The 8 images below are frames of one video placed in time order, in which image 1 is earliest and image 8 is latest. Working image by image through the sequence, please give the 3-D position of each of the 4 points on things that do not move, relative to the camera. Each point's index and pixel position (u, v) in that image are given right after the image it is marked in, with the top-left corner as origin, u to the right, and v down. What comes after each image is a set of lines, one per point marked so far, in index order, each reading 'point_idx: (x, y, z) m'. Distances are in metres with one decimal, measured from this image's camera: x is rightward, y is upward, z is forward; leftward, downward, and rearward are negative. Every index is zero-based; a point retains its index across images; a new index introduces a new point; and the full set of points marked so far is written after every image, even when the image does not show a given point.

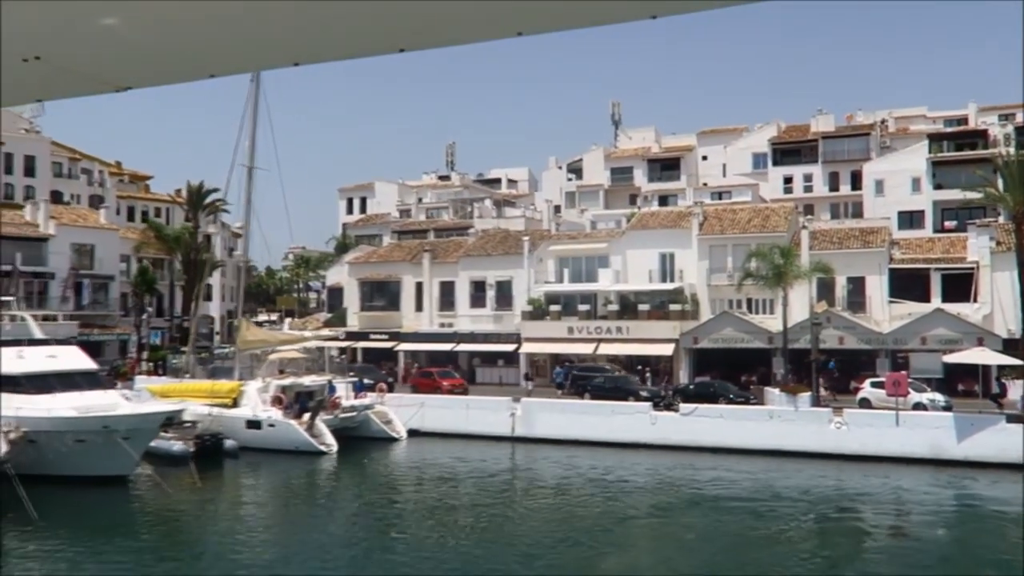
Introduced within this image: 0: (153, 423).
0: (-6.5, -2.4, +16.4) m
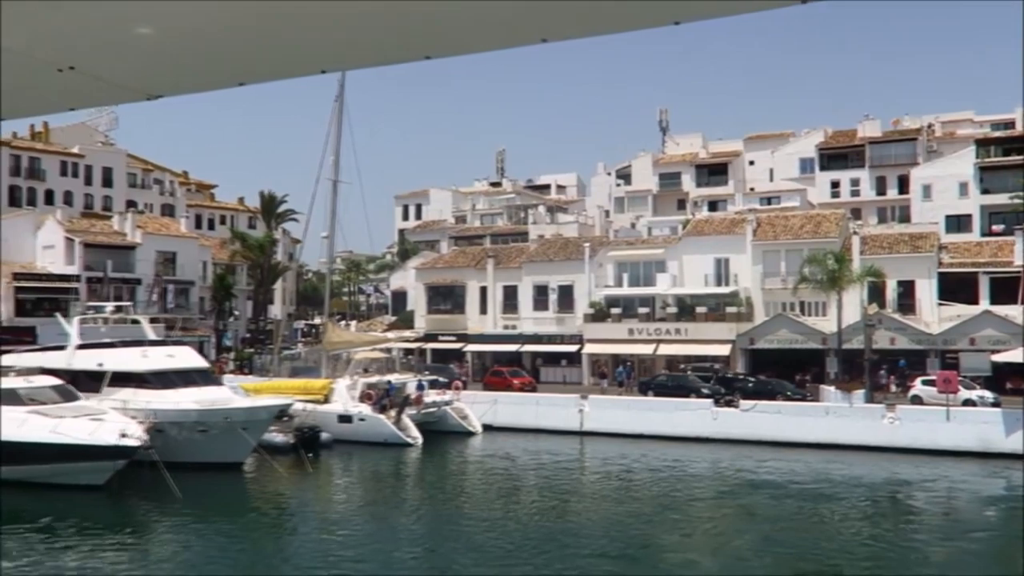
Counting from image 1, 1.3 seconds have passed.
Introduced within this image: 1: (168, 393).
0: (-4.9, -2.6, +18.2) m
1: (-7.0, -2.1, +18.3) m
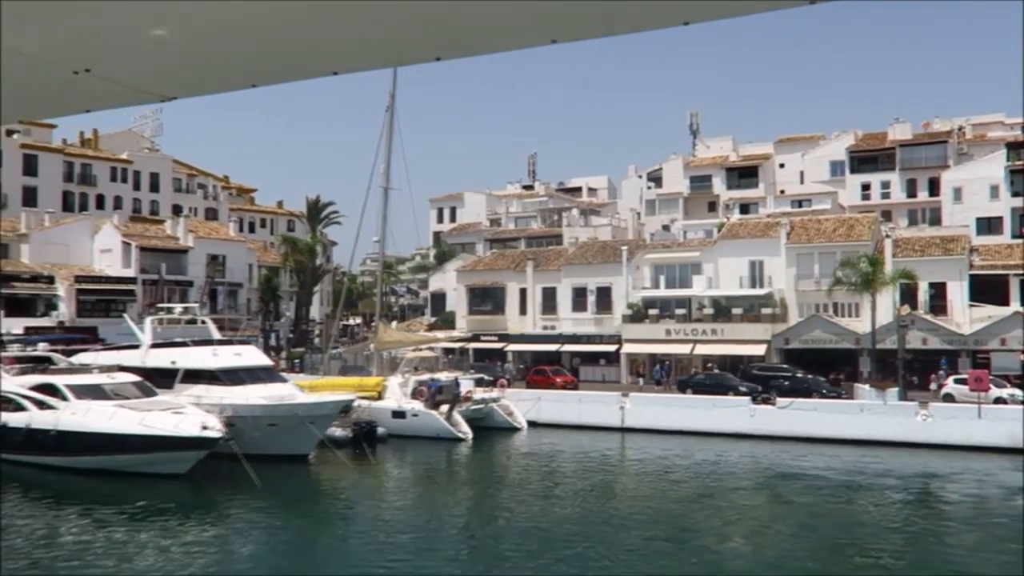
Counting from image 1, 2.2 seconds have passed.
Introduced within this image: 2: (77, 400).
0: (-3.9, -2.6, +19.3) m
1: (-5.9, -2.2, +19.5) m
2: (-8.5, -2.2, +17.7) m
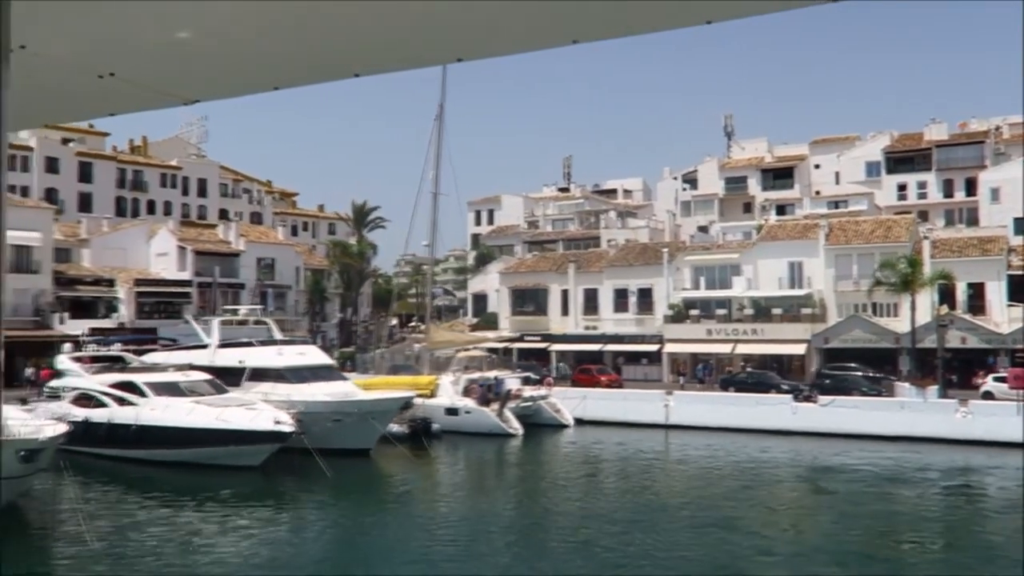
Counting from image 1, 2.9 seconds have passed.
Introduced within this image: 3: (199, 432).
0: (-2.8, -2.7, +20.3) m
1: (-4.8, -2.2, +20.6) m
2: (-7.4, -2.3, +18.8) m
3: (-6.2, -2.8, +17.9) m
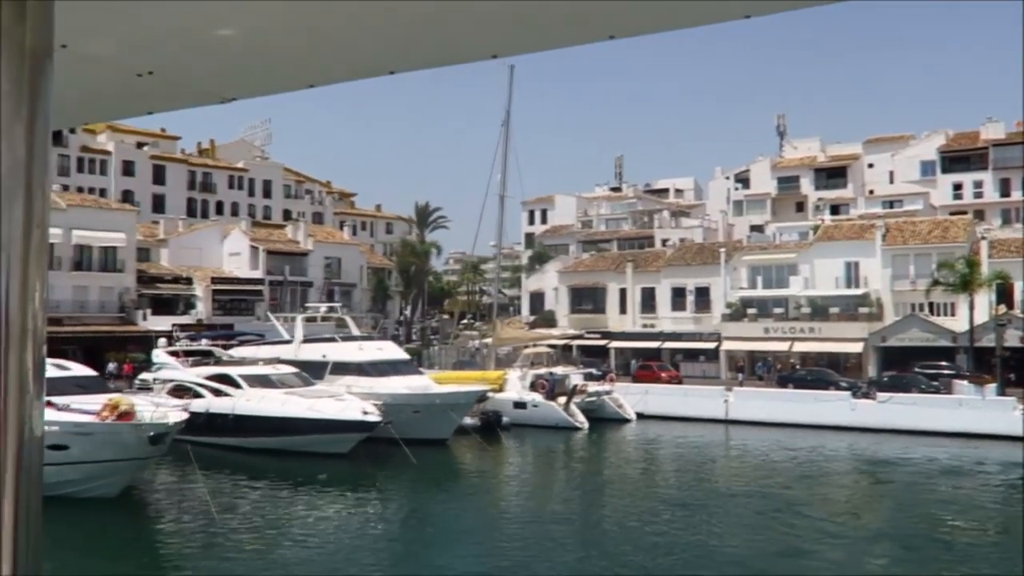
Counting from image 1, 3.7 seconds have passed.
0: (-1.1, -2.6, +21.4) m
1: (-3.1, -2.2, +21.8) m
2: (-5.9, -2.2, +20.2) m
3: (-4.7, -2.8, +19.2) m
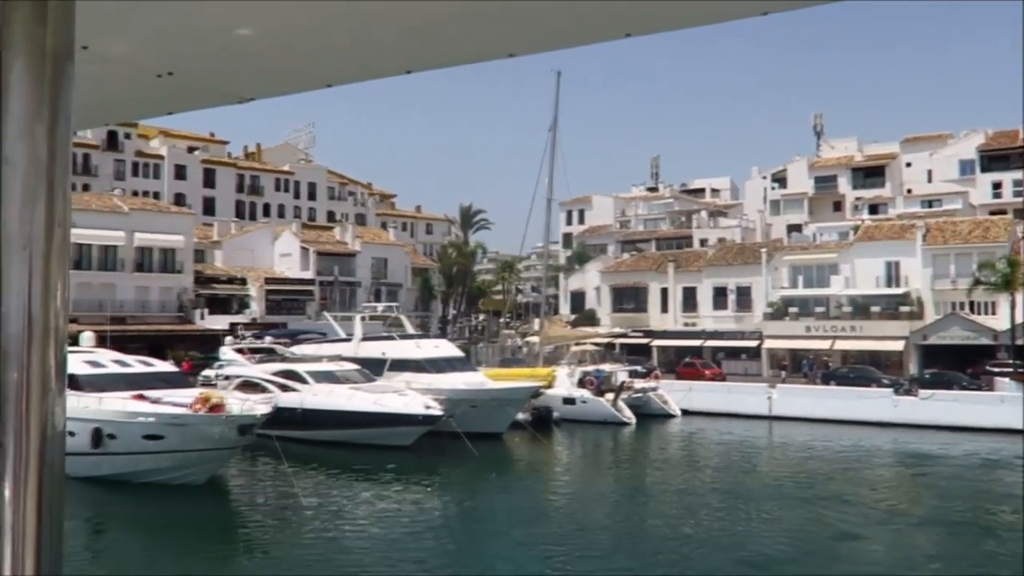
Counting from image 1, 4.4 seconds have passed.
0: (+0.2, -2.6, +22.3) m
1: (-1.8, -2.2, +22.8) m
2: (-4.6, -2.3, +21.3) m
3: (-3.5, -2.8, +20.2) m
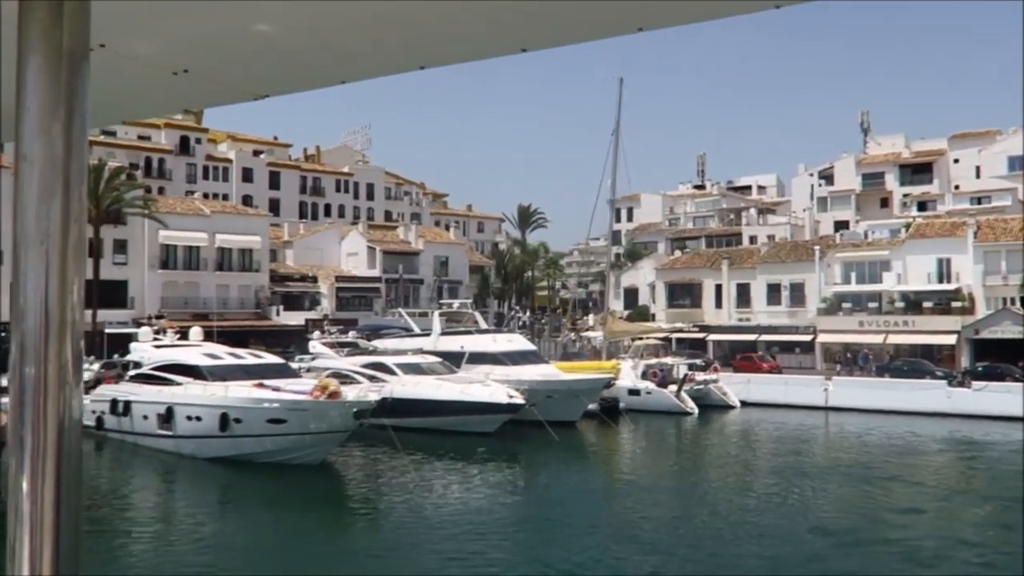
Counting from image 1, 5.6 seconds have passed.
0: (+2.1, -2.6, +23.8) m
1: (+0.1, -2.2, +24.3) m
2: (-2.8, -2.2, +22.9) m
3: (-1.6, -2.8, +21.9) m
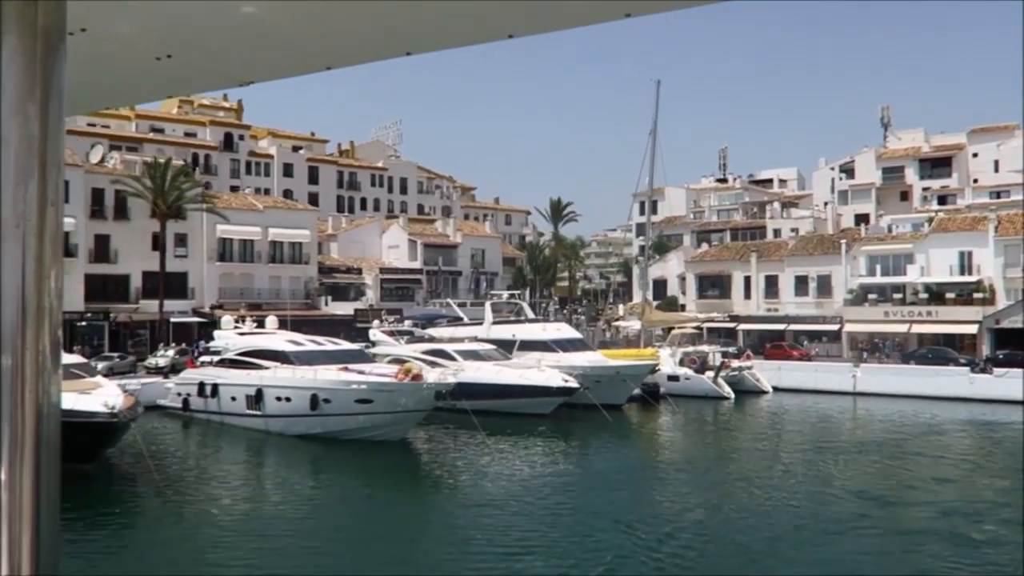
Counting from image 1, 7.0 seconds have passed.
0: (+3.5, -2.4, +25.5) m
1: (+1.5, -1.9, +26.1) m
2: (-1.4, -2.0, +24.7) m
3: (-0.2, -2.6, +23.6) m
